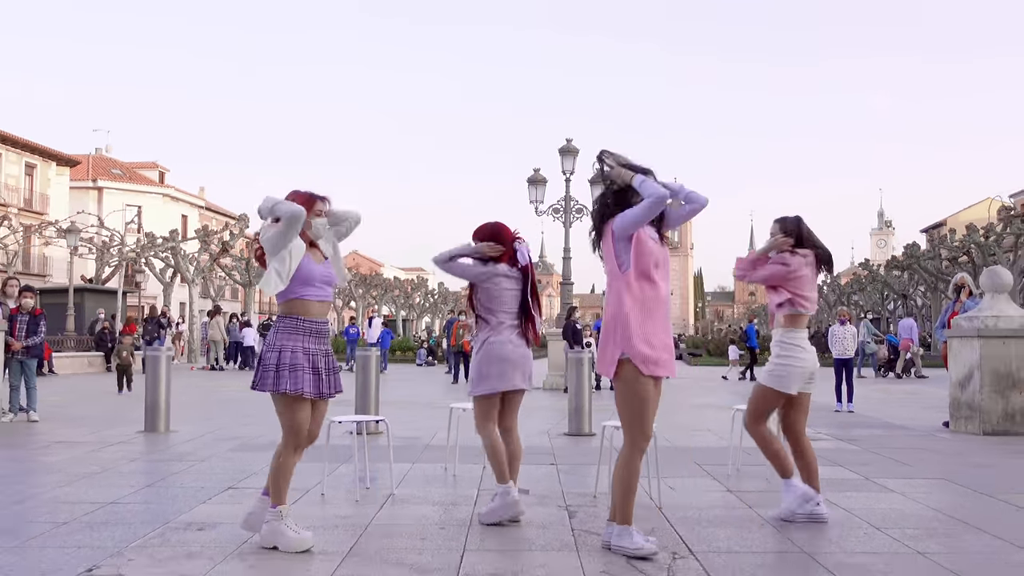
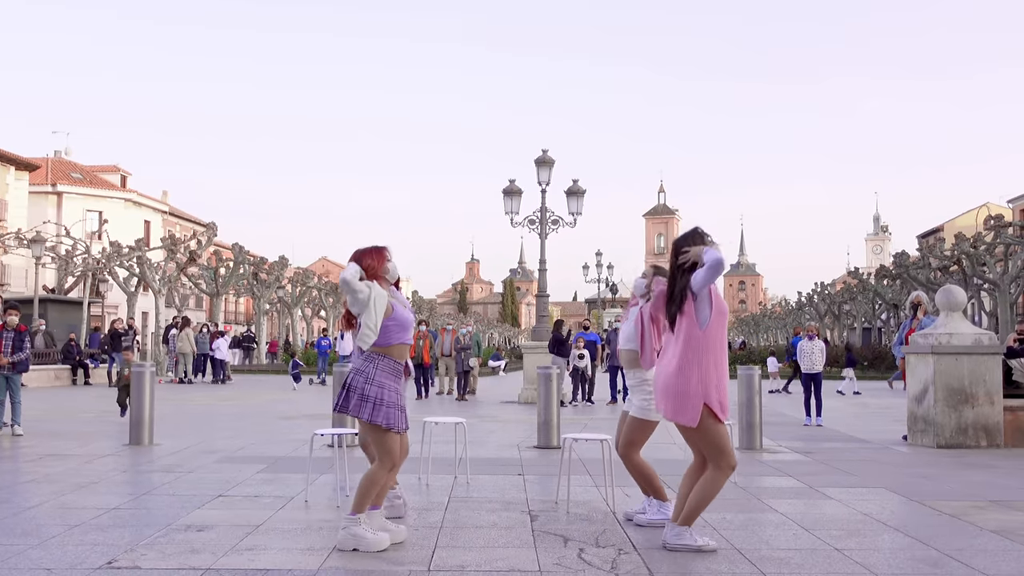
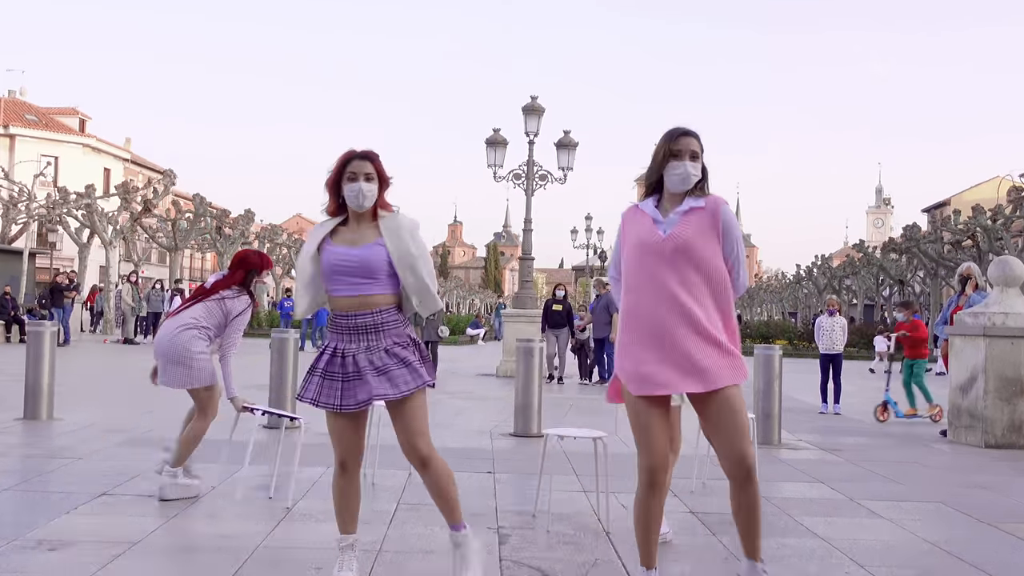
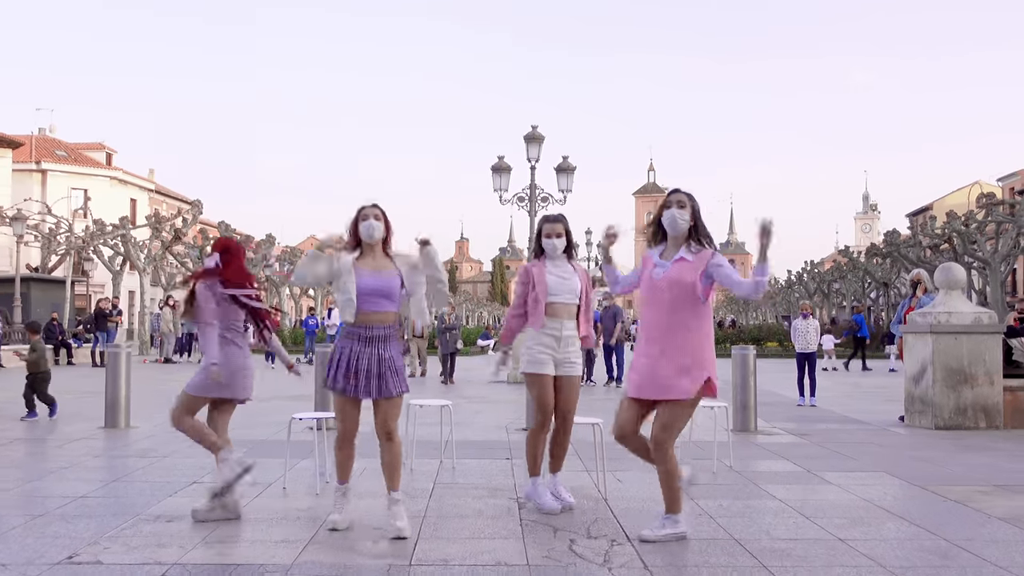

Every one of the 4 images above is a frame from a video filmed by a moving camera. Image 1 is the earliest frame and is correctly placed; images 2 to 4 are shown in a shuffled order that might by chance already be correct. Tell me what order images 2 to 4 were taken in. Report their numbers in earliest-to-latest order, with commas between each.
2, 4, 3
